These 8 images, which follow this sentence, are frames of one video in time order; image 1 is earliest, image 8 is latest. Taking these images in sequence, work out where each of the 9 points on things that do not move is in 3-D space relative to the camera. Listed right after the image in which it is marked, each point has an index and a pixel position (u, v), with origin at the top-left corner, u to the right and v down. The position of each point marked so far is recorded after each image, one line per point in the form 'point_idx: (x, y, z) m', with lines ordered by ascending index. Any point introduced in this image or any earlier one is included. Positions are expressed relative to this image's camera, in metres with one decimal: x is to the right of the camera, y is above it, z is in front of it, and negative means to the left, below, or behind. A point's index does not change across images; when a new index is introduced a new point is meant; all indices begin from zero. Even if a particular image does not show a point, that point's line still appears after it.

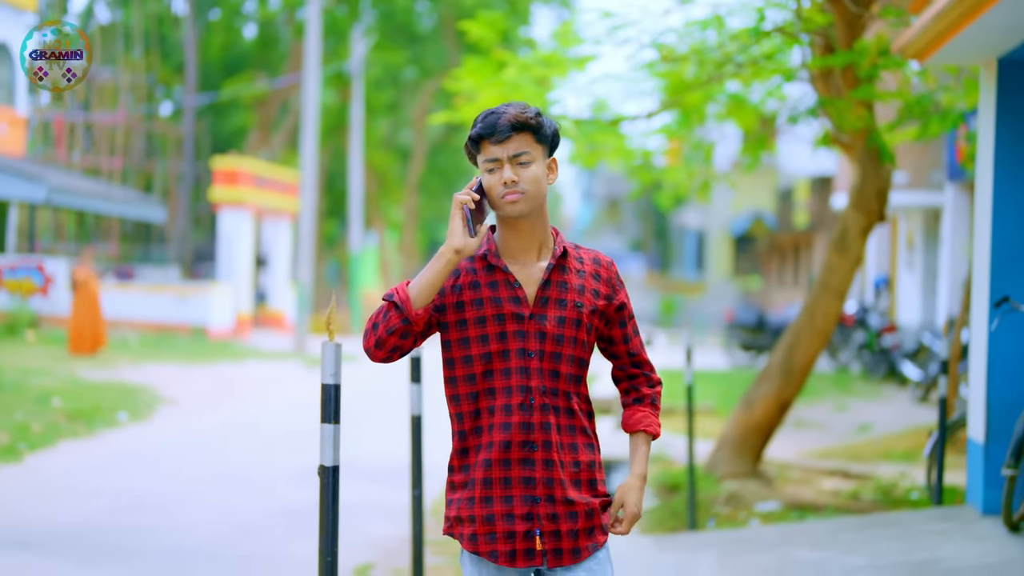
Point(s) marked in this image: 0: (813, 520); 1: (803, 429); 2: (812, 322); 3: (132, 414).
0: (+1.7, -1.3, +6.6) m
1: (+2.9, -1.4, +11.7) m
2: (+2.1, -0.2, +8.2) m
3: (-3.5, -1.2, +11.0) m
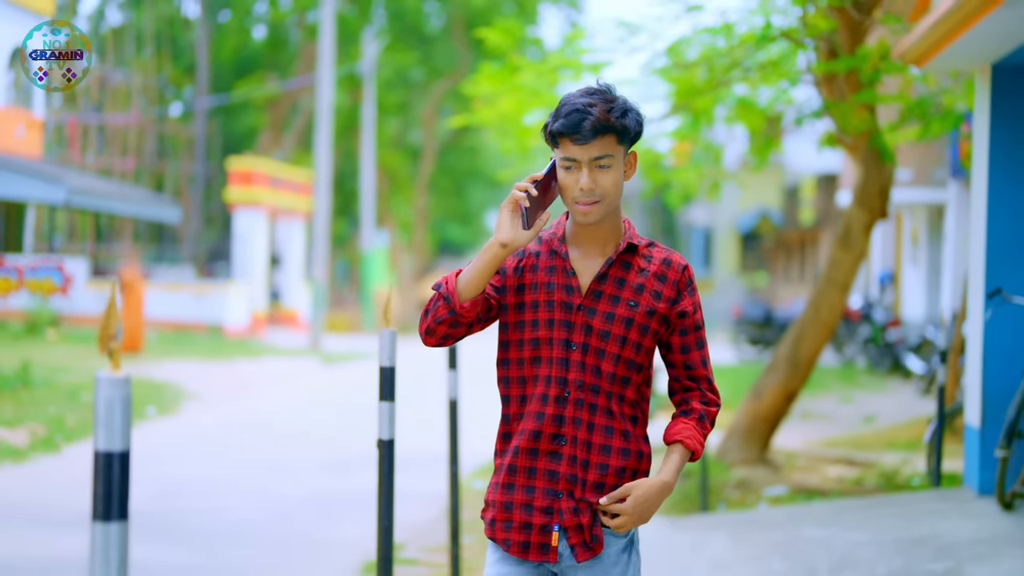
0: (+1.8, -1.3, +6.9) m
1: (+3.1, -1.3, +12.0) m
2: (+2.2, -0.2, +8.5) m
3: (-3.4, -1.2, +11.3) m
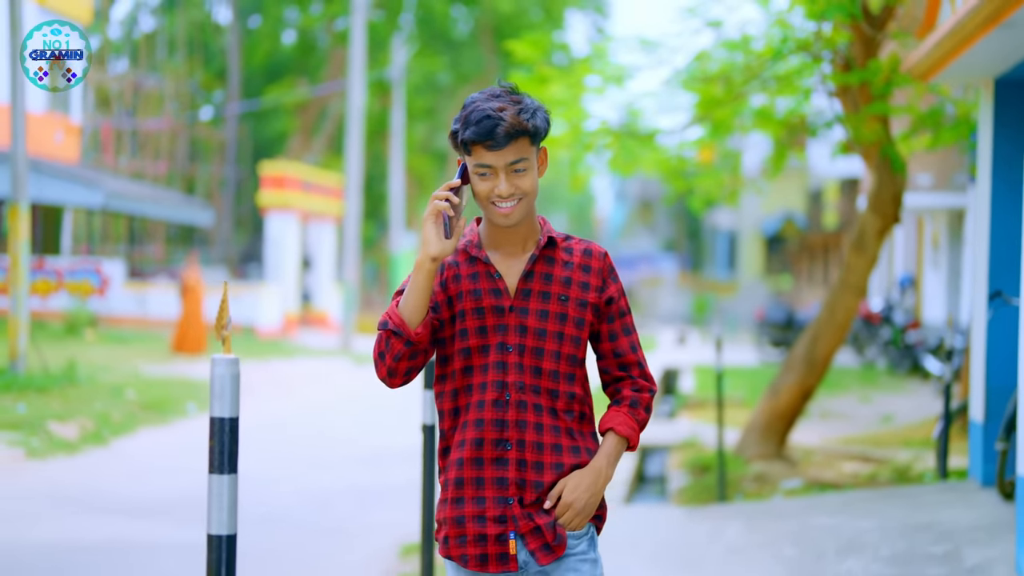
0: (+2.0, -1.3, +7.2) m
1: (+3.3, -1.4, +12.3) m
2: (+2.4, -0.2, +8.9) m
3: (-3.1, -1.2, +11.8) m
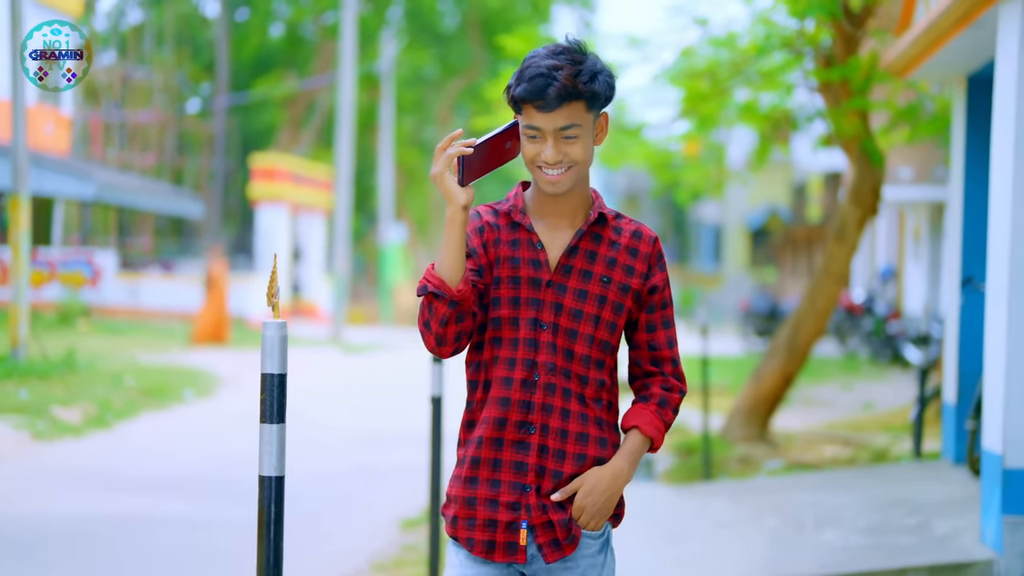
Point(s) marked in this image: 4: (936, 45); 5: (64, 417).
0: (+1.9, -1.2, +7.6) m
1: (+3.2, -1.3, +12.7) m
2: (+2.4, -0.1, +9.2) m
3: (-3.2, -1.1, +12.0) m
4: (+2.3, +1.3, +6.3) m
5: (-3.7, -1.1, +9.6) m
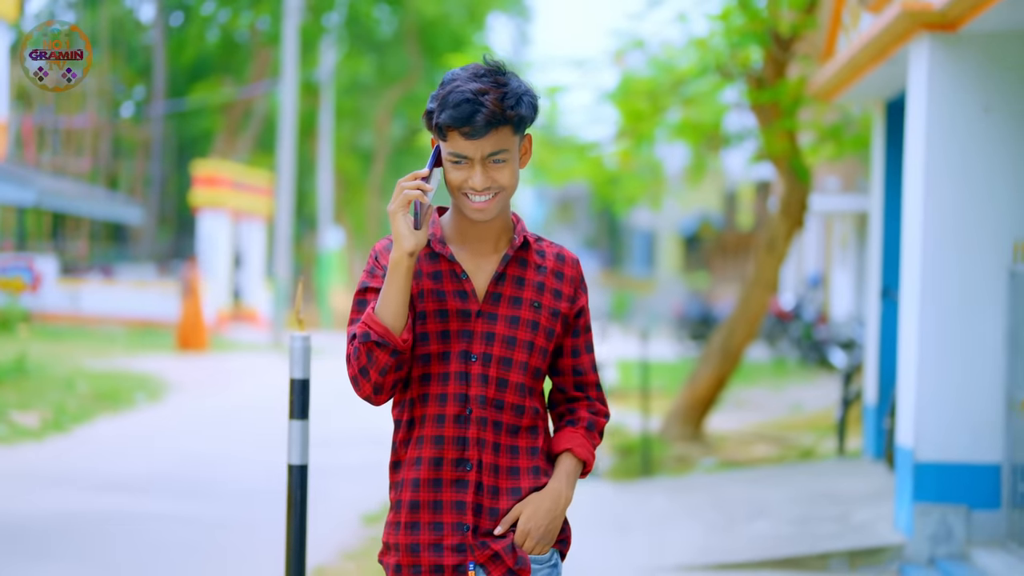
0: (+1.6, -1.3, +8.1) m
1: (+2.6, -1.4, +13.3) m
2: (+1.9, -0.2, +9.7) m
3: (-3.8, -1.1, +12.3) m
4: (+2.0, +1.2, +6.9) m
5: (-4.1, -1.1, +9.8) m
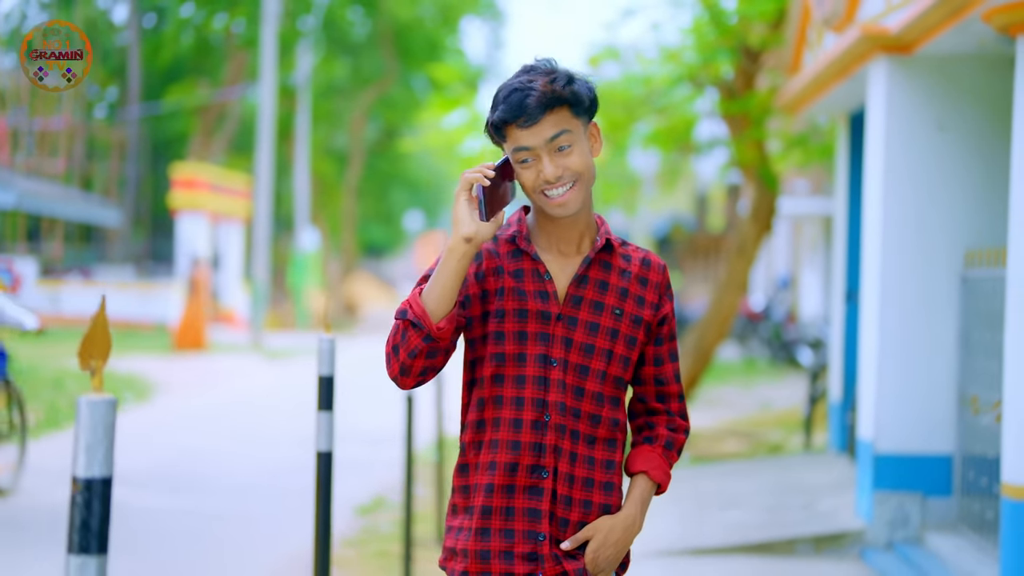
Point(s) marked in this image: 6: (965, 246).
0: (+1.5, -1.3, +8.5) m
1: (+2.4, -1.4, +13.7) m
2: (+1.8, -0.2, +10.1) m
3: (-4.0, -1.2, +12.6) m
4: (+1.9, +1.2, +7.3) m
5: (-4.3, -1.1, +10.1) m
6: (+2.2, +0.2, +5.7) m
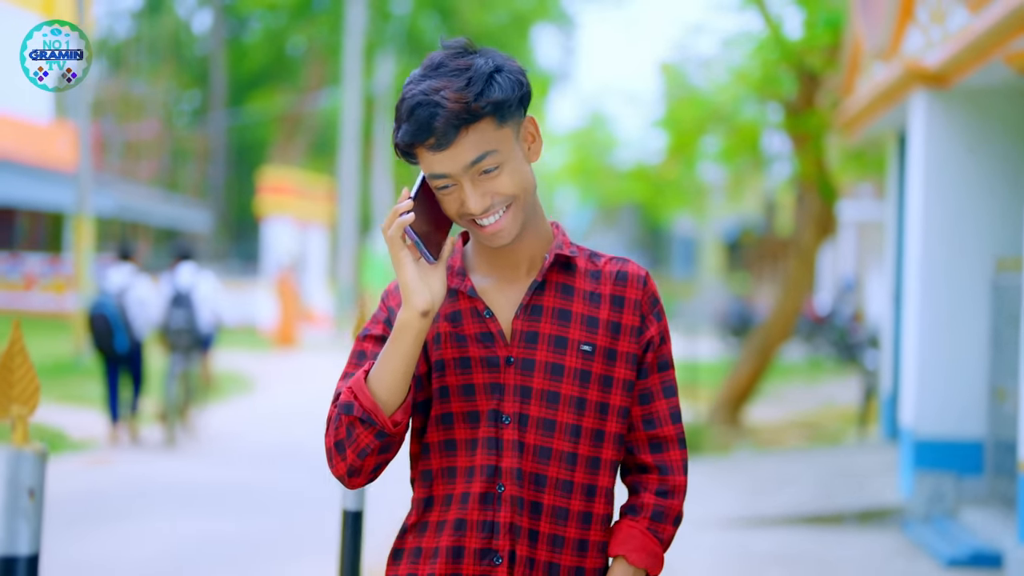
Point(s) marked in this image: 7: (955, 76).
0: (+2.1, -1.3, +9.3) m
1: (+3.3, -1.4, +14.4) m
2: (+2.5, -0.2, +10.9) m
3: (-3.2, -1.2, +13.6) m
4: (+2.5, +1.2, +8.0) m
5: (-3.6, -1.2, +11.2) m
6: (+2.7, +0.2, +6.5) m
7: (+2.4, +1.1, +6.3) m
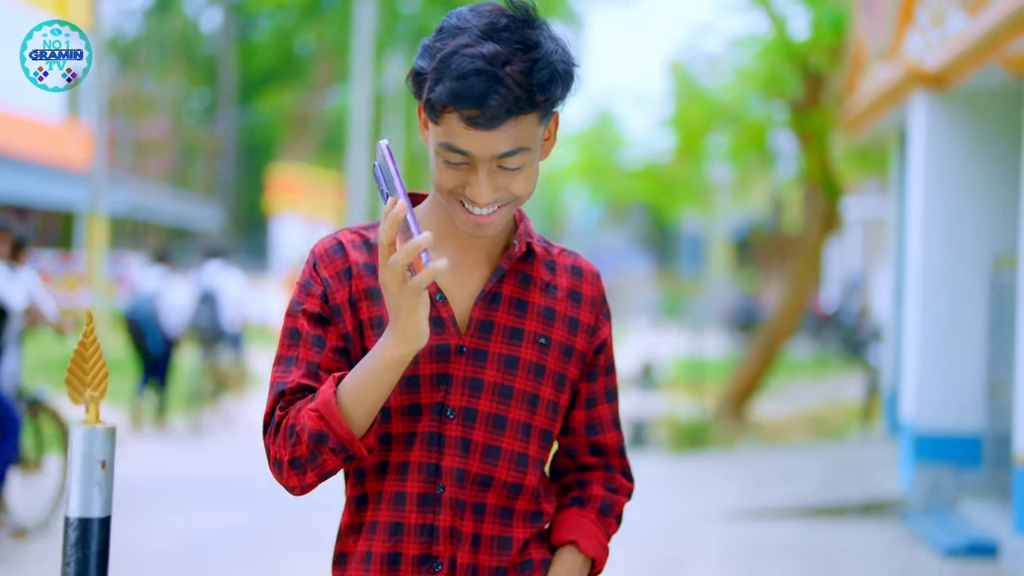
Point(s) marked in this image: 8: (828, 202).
0: (+2.2, -1.3, +9.4) m
1: (+3.4, -1.4, +14.5) m
2: (+2.6, -0.2, +11.0) m
3: (-3.1, -1.1, +13.8) m
4: (+2.5, +1.2, +8.2) m
5: (-3.5, -1.1, +11.4) m
6: (+2.7, +0.2, +6.6) m
7: (+2.4, +1.2, +6.4) m
8: (+2.9, +0.8, +10.7) m
